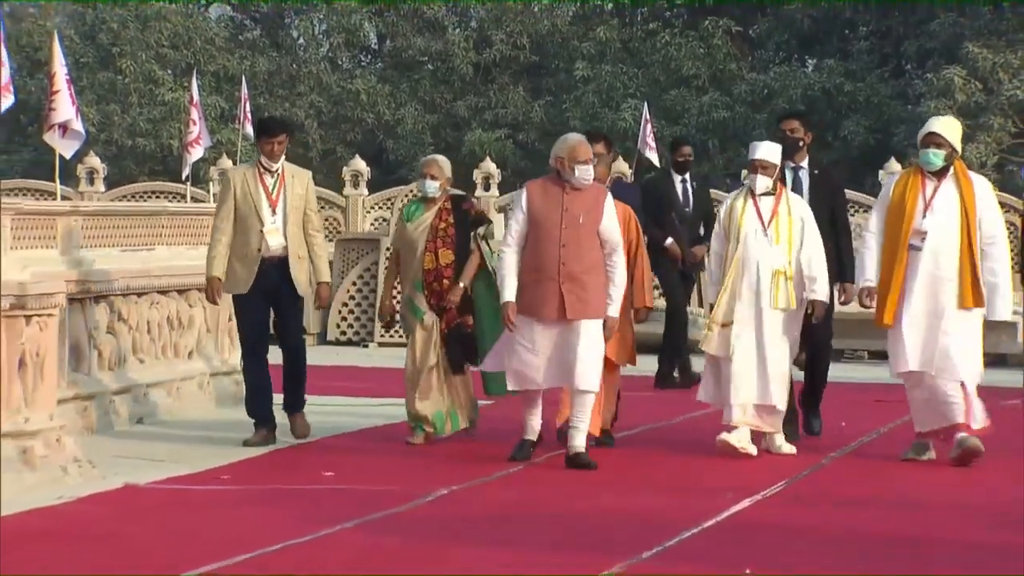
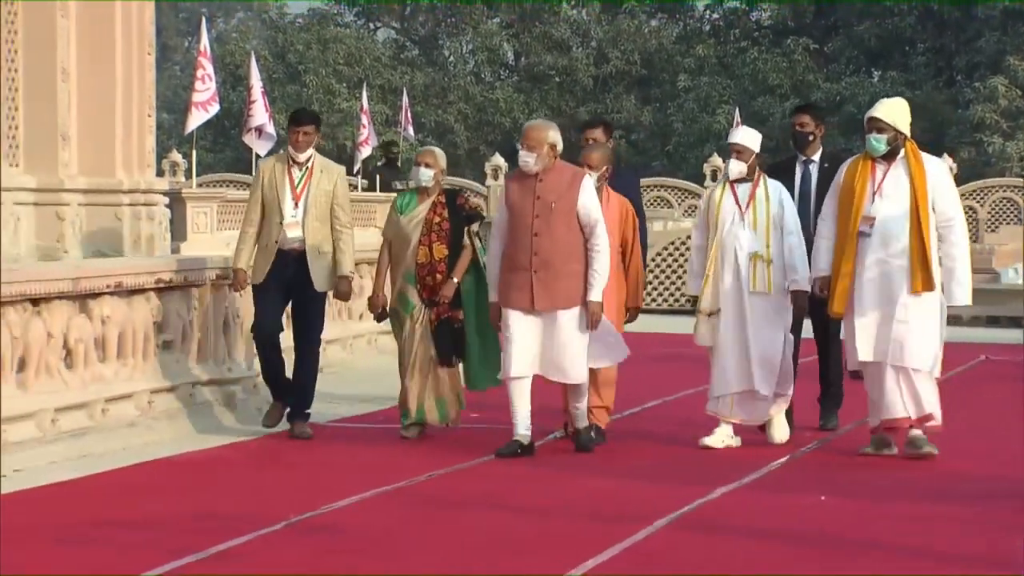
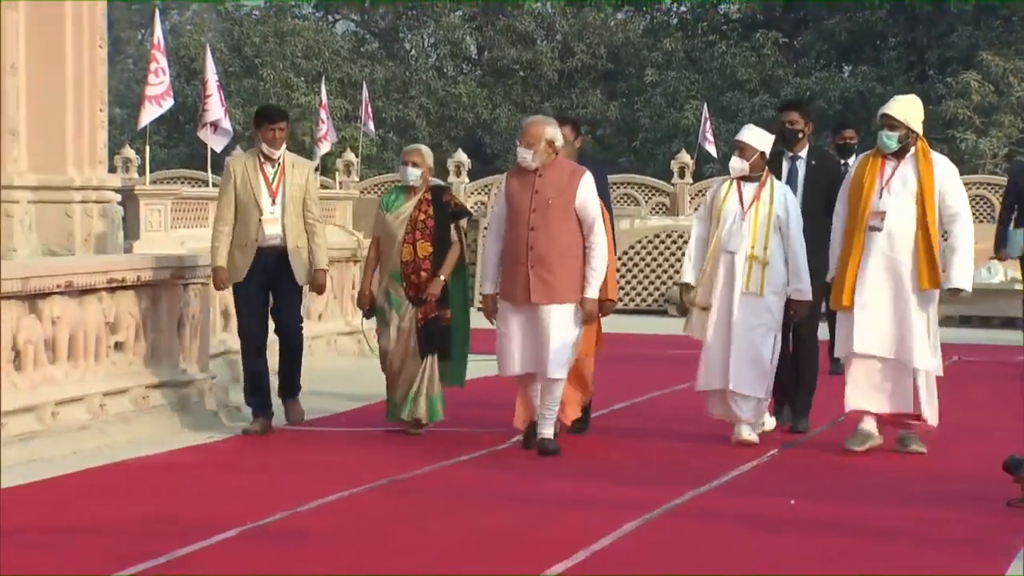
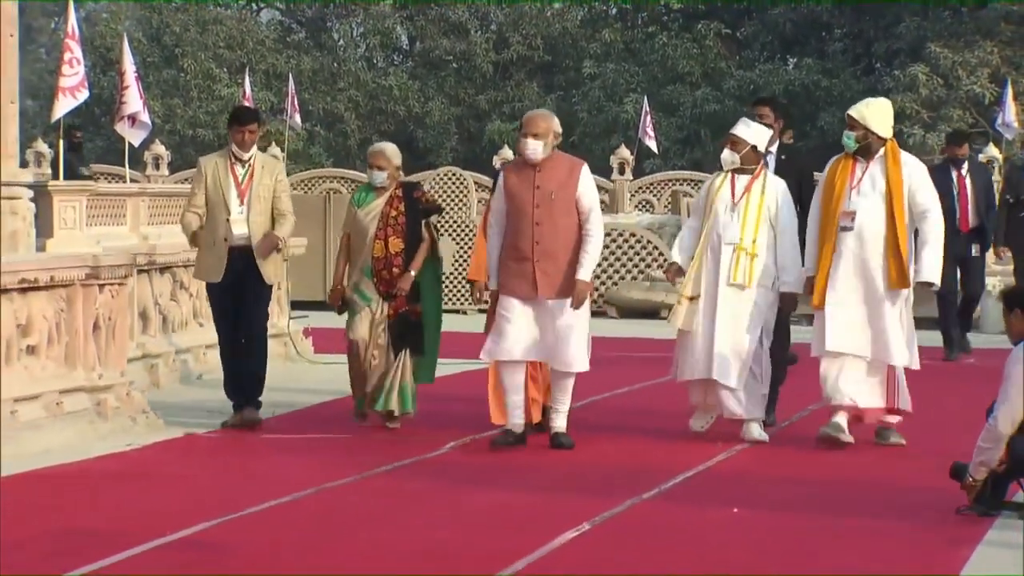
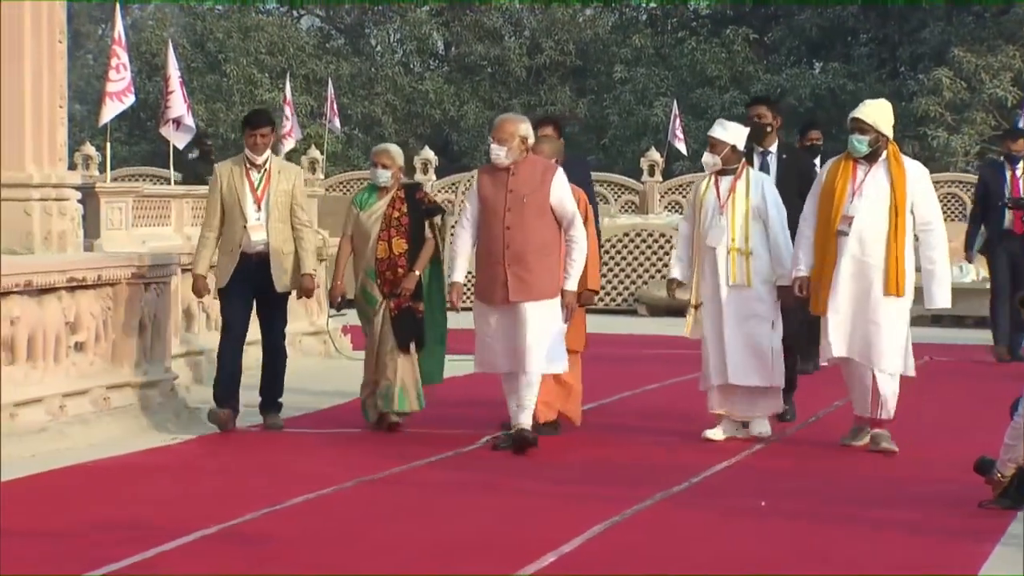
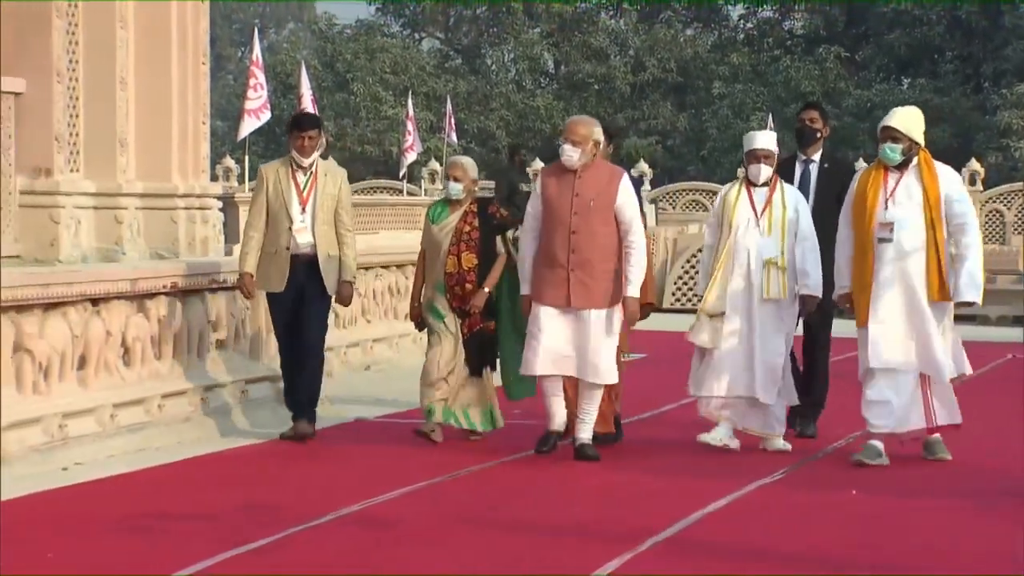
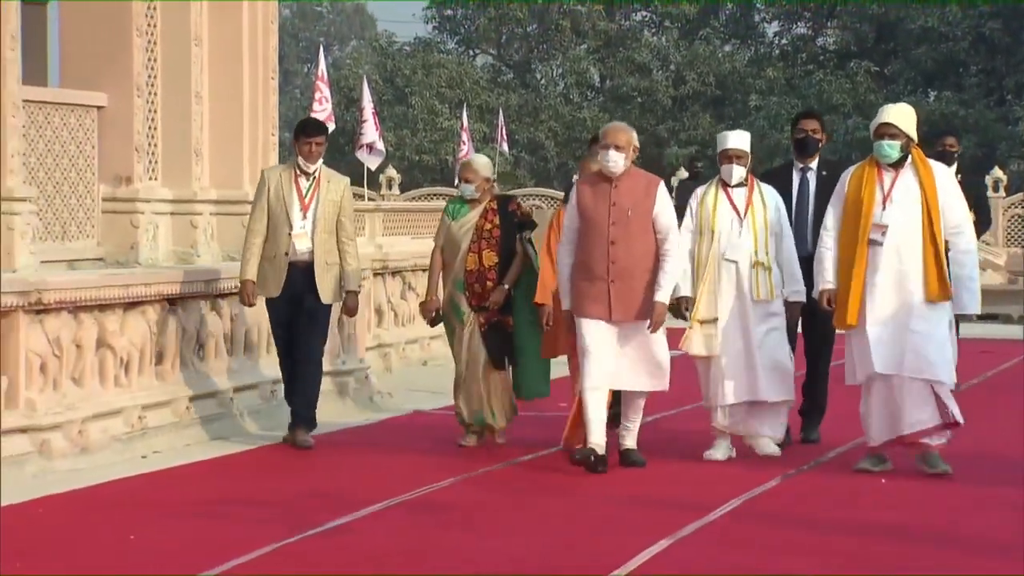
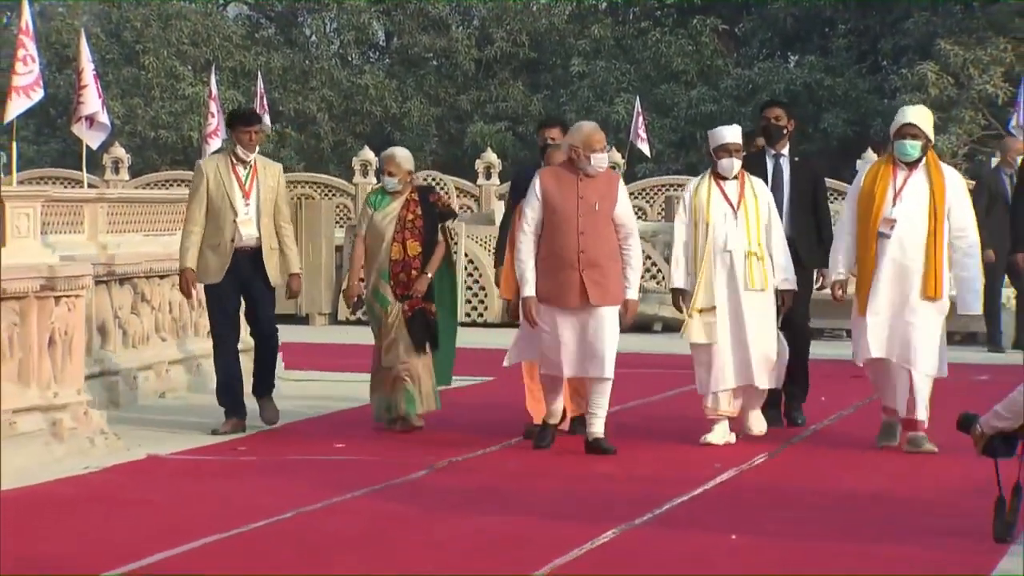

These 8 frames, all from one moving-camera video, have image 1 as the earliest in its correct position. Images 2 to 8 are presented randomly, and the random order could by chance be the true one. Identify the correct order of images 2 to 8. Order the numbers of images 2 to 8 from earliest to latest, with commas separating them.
8, 4, 5, 3, 2, 6, 7
